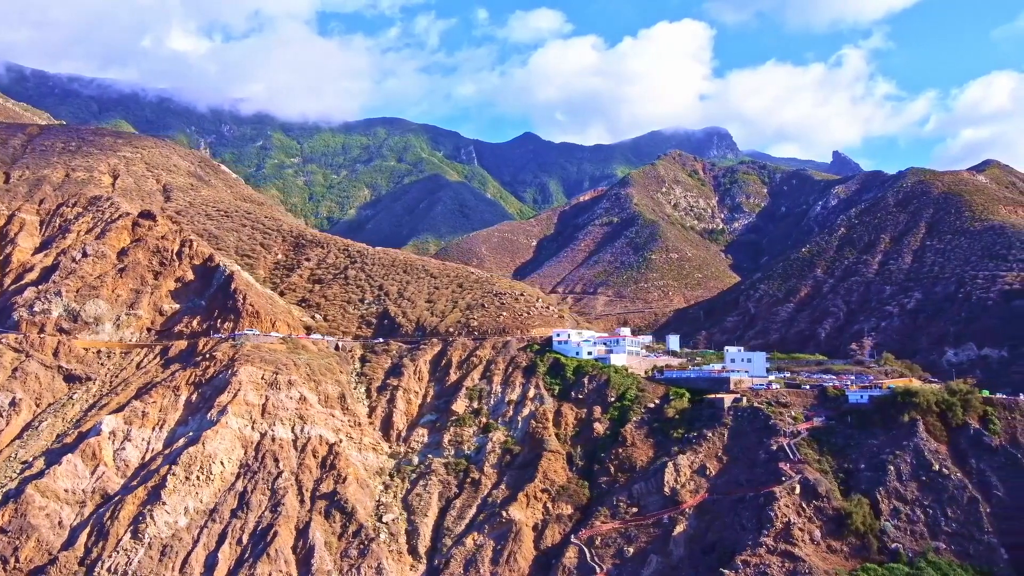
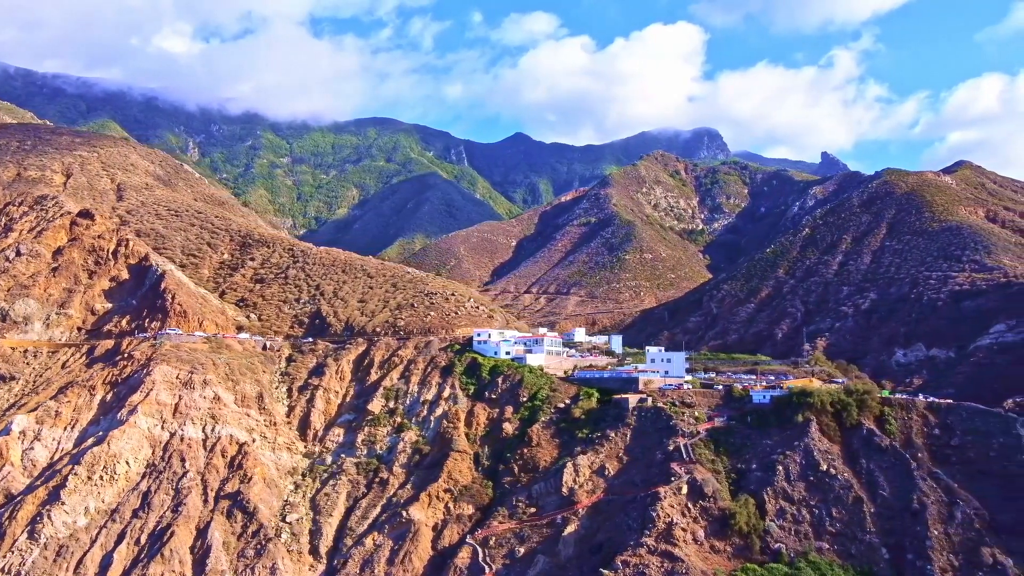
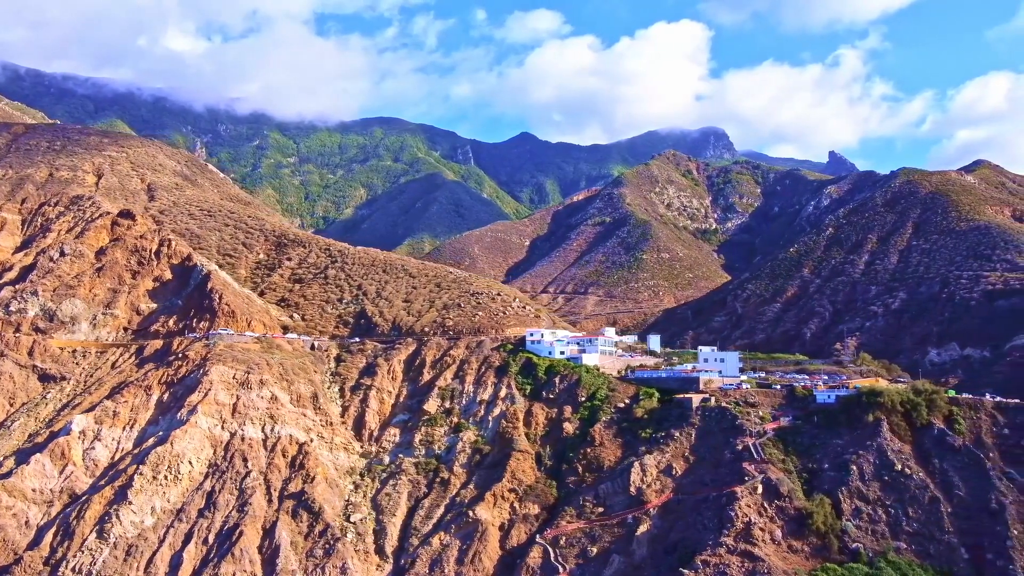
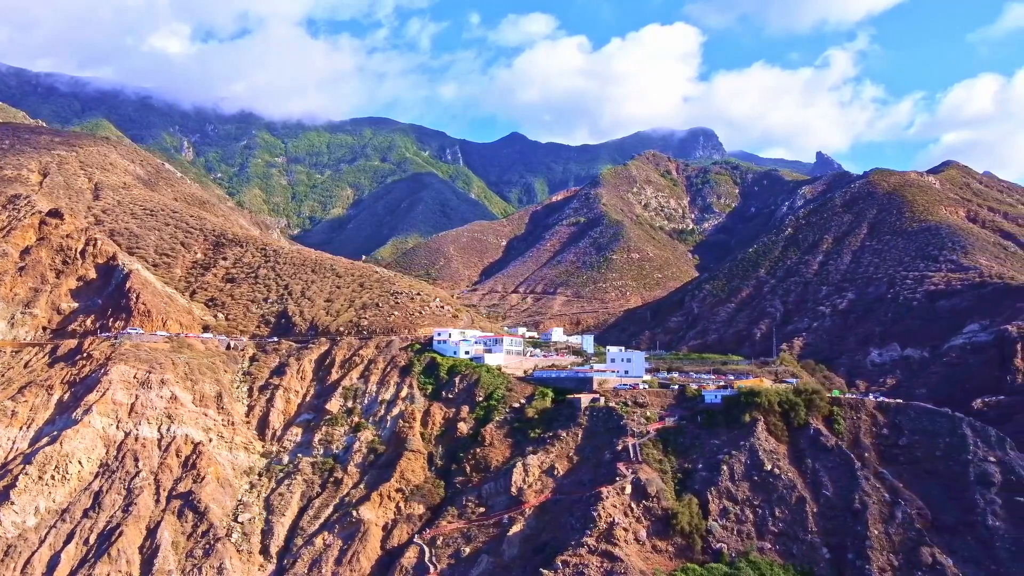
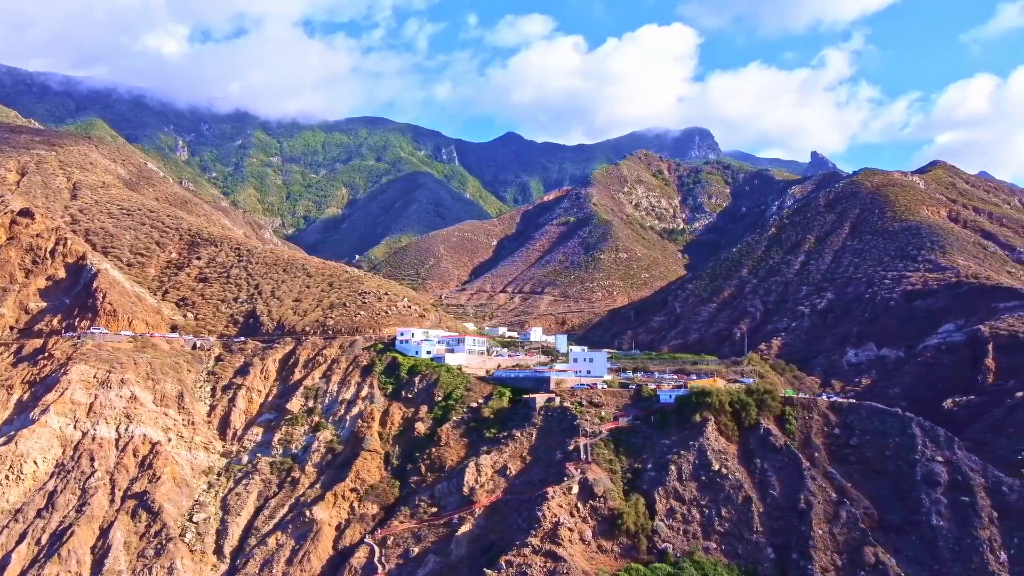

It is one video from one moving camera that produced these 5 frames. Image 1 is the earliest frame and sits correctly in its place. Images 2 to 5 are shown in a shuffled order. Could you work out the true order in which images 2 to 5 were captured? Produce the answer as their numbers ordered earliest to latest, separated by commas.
3, 2, 4, 5
